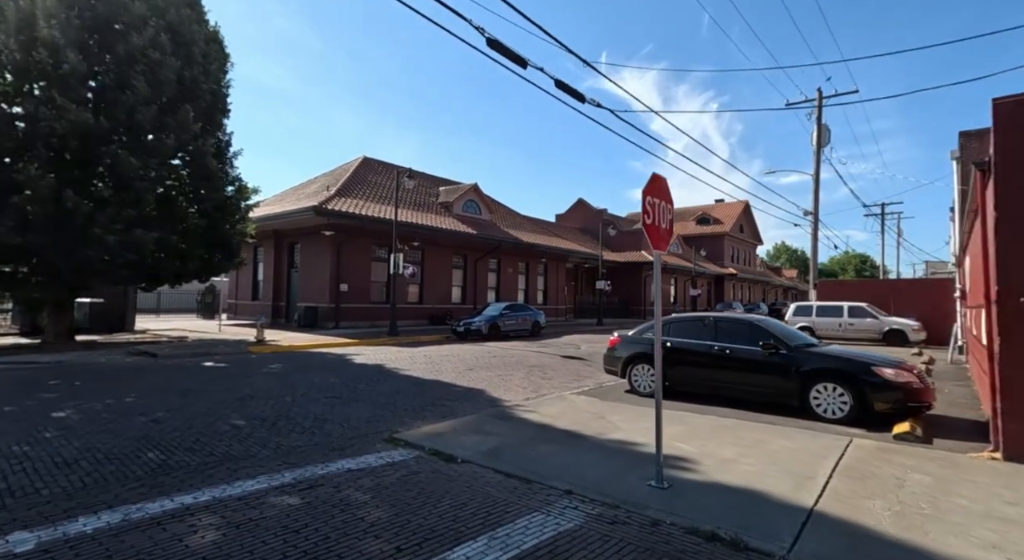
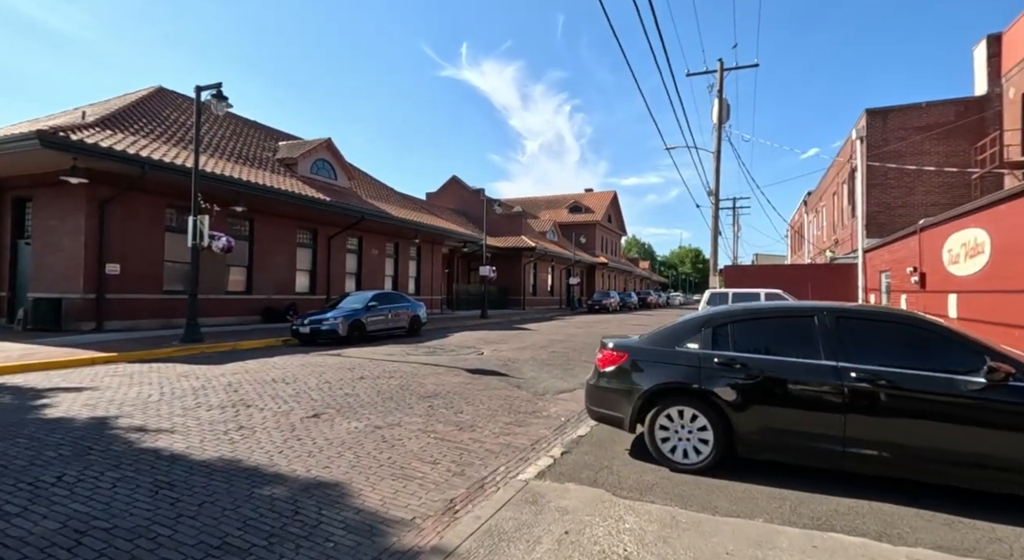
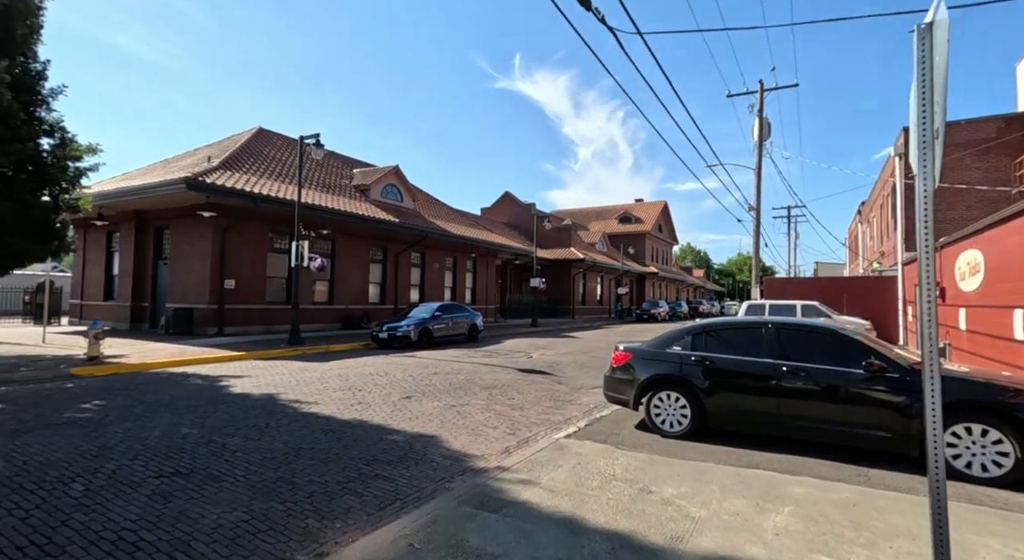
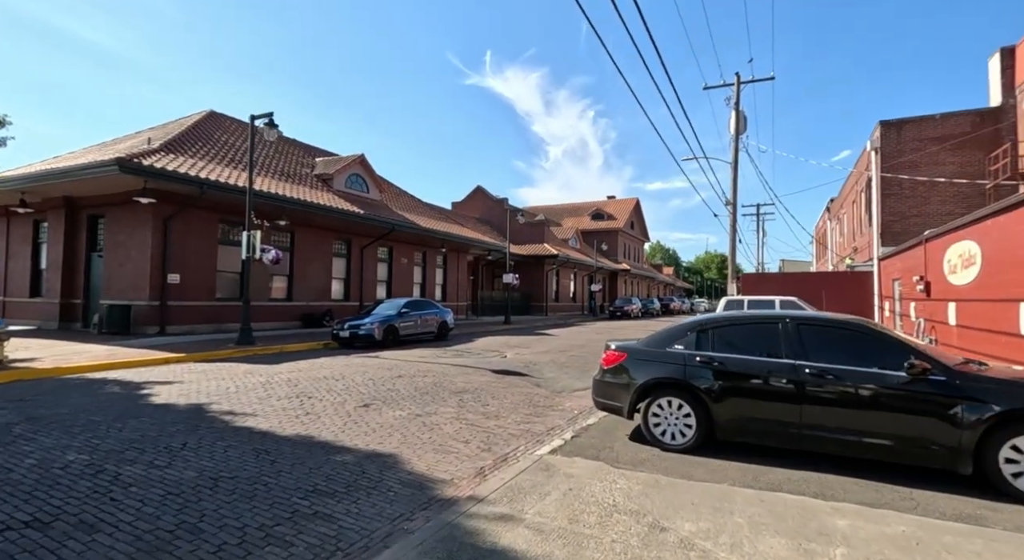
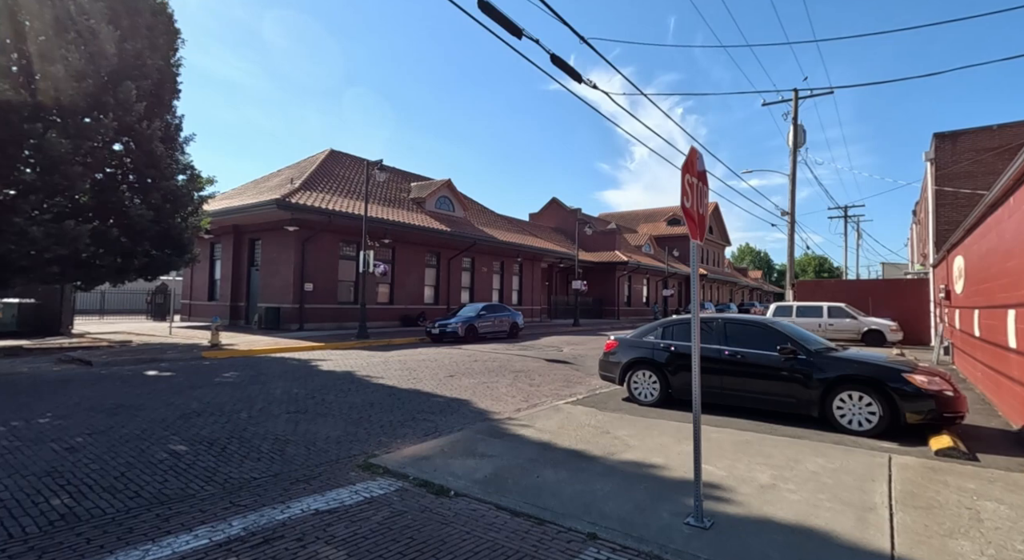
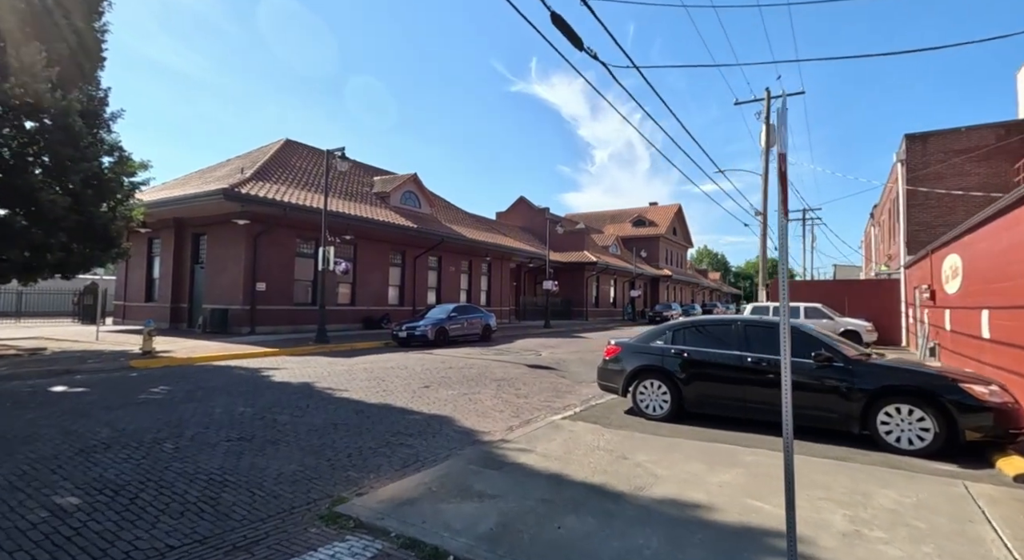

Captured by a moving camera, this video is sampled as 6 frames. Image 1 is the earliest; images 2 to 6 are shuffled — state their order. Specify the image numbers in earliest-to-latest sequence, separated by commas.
5, 6, 3, 4, 2
